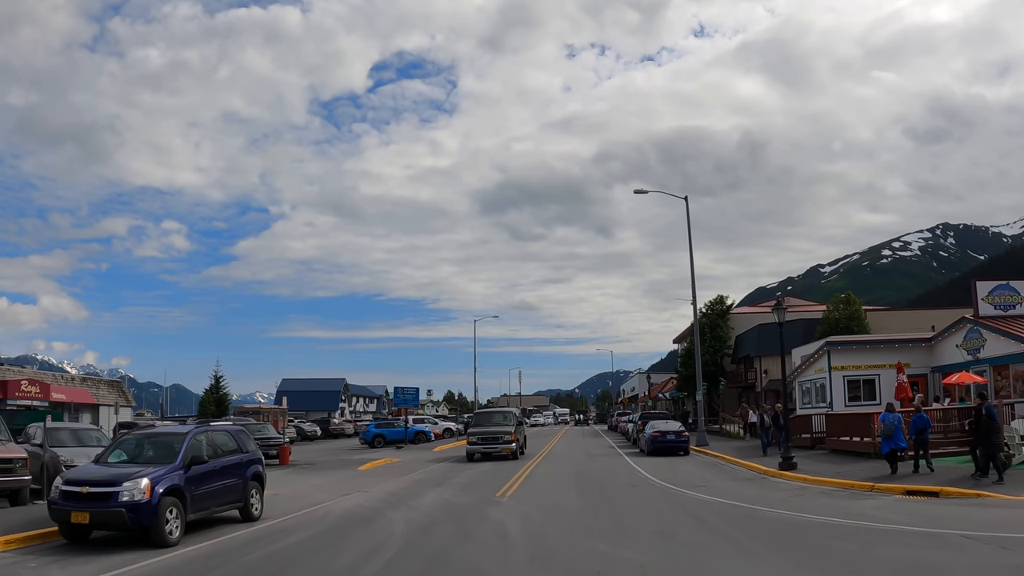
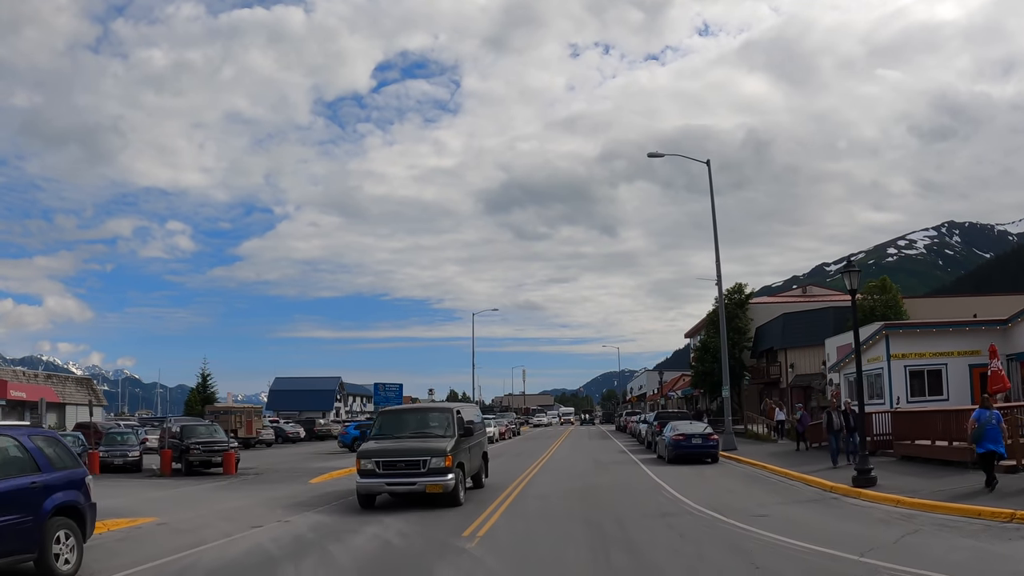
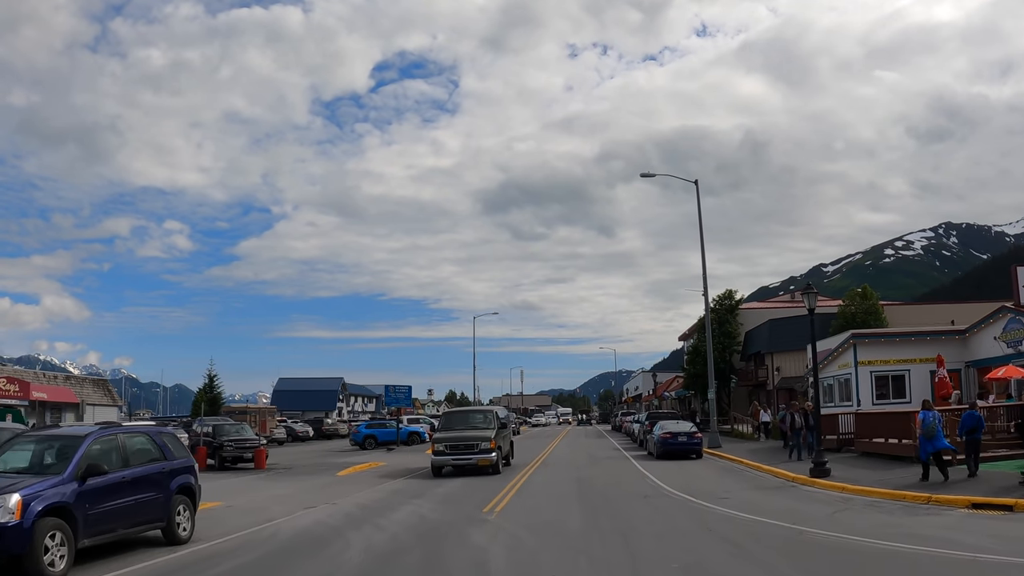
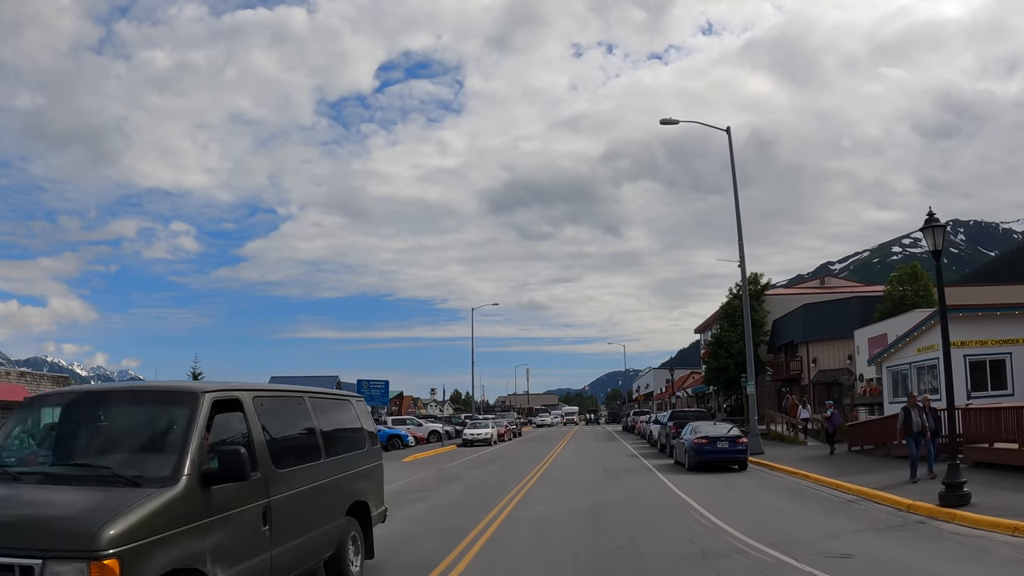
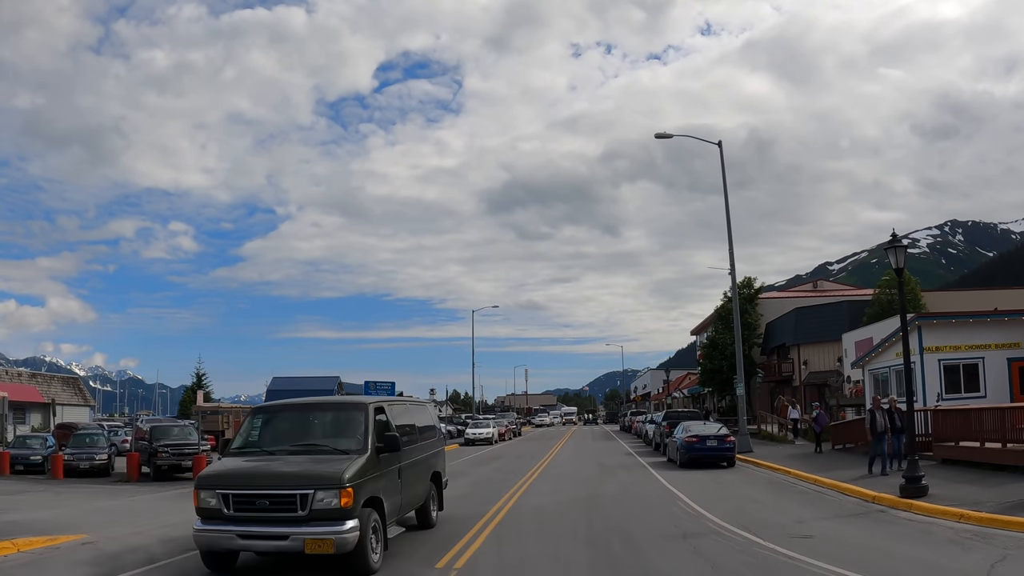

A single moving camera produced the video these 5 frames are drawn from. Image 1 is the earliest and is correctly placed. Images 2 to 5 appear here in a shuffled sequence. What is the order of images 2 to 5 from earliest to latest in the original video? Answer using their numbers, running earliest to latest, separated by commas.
3, 2, 5, 4
